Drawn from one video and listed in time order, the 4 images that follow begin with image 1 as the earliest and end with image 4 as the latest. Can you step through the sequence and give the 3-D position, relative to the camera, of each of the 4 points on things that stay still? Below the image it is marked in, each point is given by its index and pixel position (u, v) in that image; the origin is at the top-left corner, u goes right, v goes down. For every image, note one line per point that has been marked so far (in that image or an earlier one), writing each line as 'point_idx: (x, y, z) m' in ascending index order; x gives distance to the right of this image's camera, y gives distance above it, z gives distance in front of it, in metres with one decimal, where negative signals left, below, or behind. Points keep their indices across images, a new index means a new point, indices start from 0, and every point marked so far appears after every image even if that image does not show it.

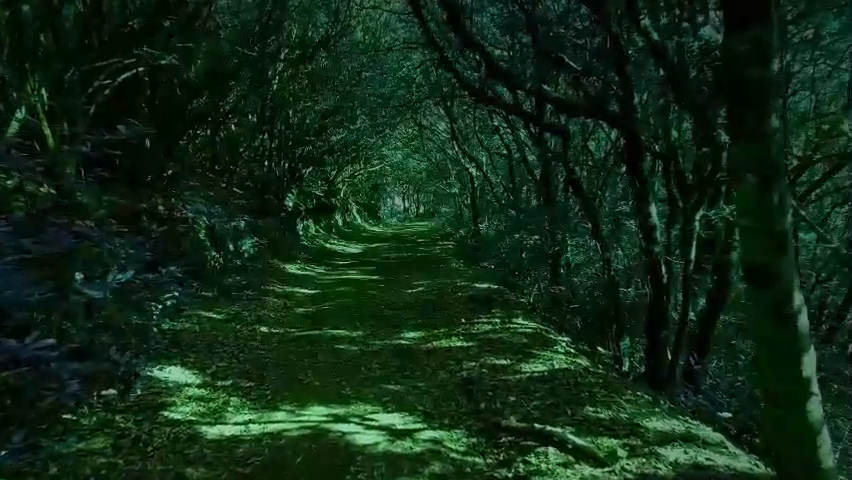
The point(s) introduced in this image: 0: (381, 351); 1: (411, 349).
0: (-0.7, -1.7, +9.4) m
1: (-0.2, -1.7, +9.5) m
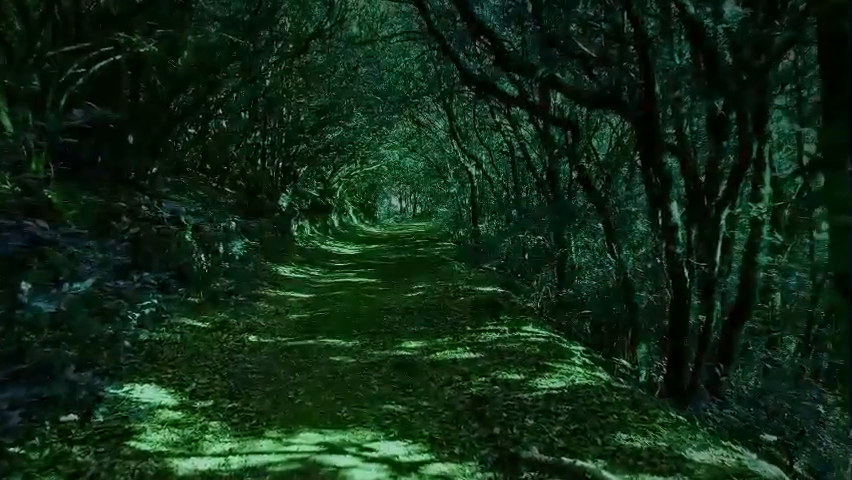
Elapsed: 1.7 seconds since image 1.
0: (-0.6, -1.7, +8.5) m
1: (-0.2, -1.7, +8.7) m
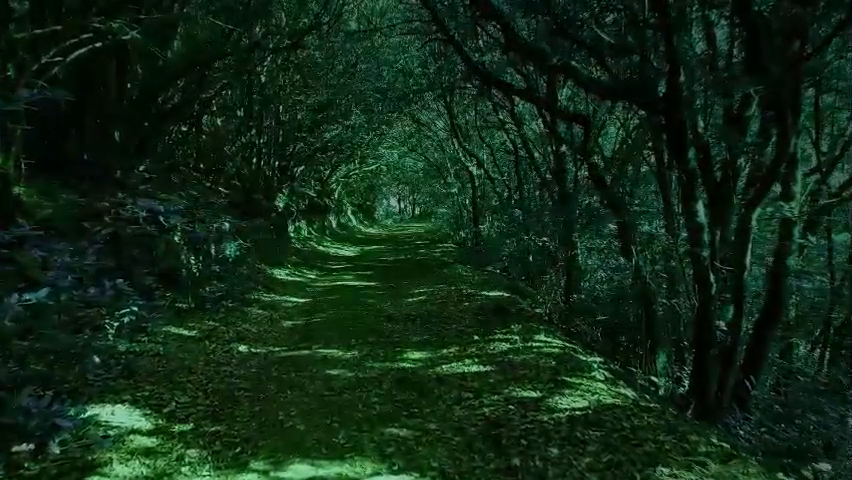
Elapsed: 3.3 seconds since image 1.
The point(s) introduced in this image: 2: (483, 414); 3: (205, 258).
0: (-0.5, -1.7, +7.8) m
1: (-0.1, -1.7, +7.9) m
2: (+0.6, -1.8, +6.4) m
3: (-4.7, -0.4, +13.4) m
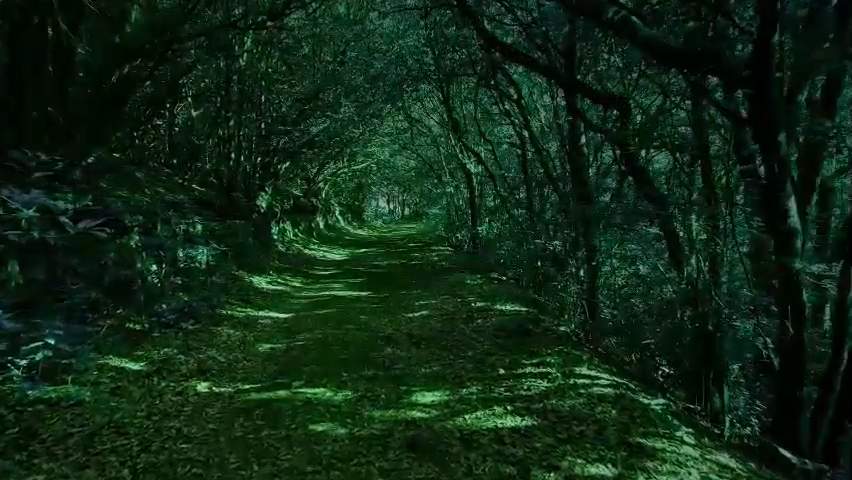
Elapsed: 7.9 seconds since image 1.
0: (-0.4, -1.8, +5.7) m
1: (+0.1, -1.8, +5.8) m
2: (+0.8, -1.9, +4.3) m
3: (-4.7, -0.5, +11.2) m
